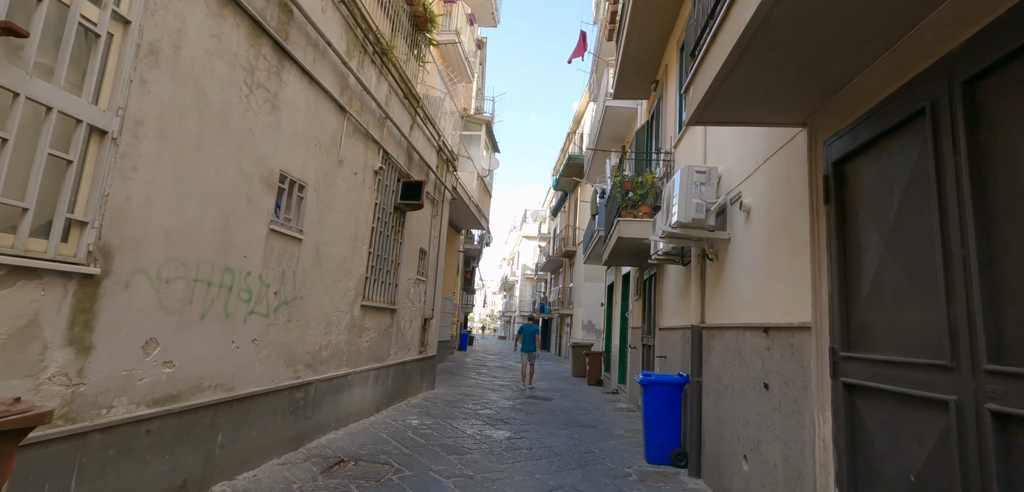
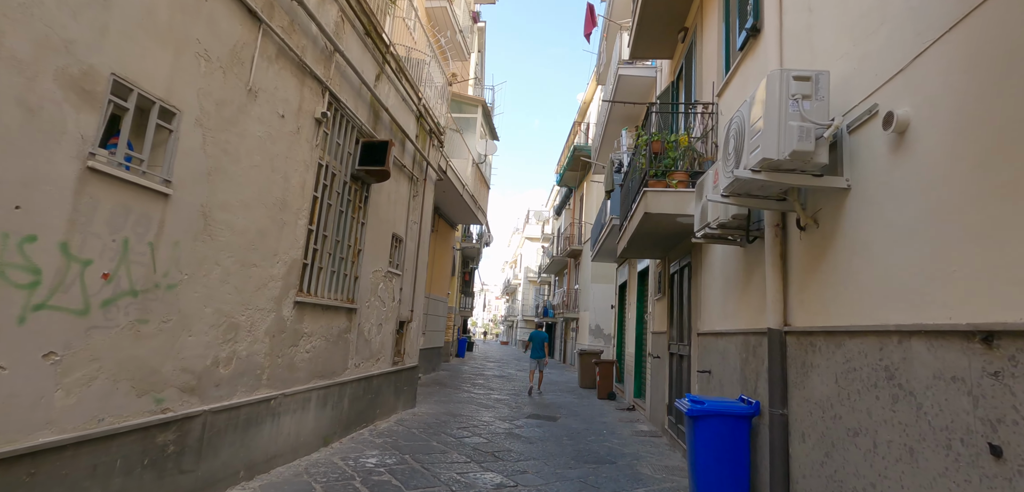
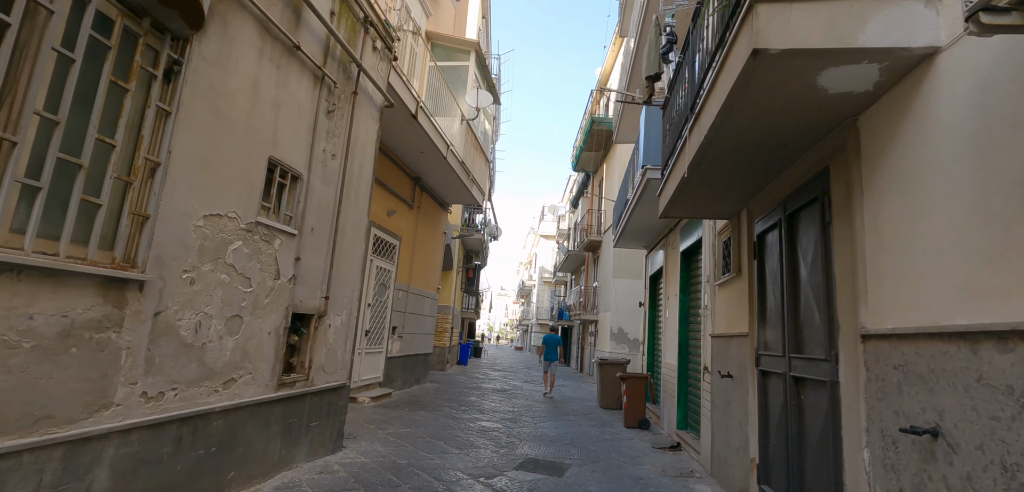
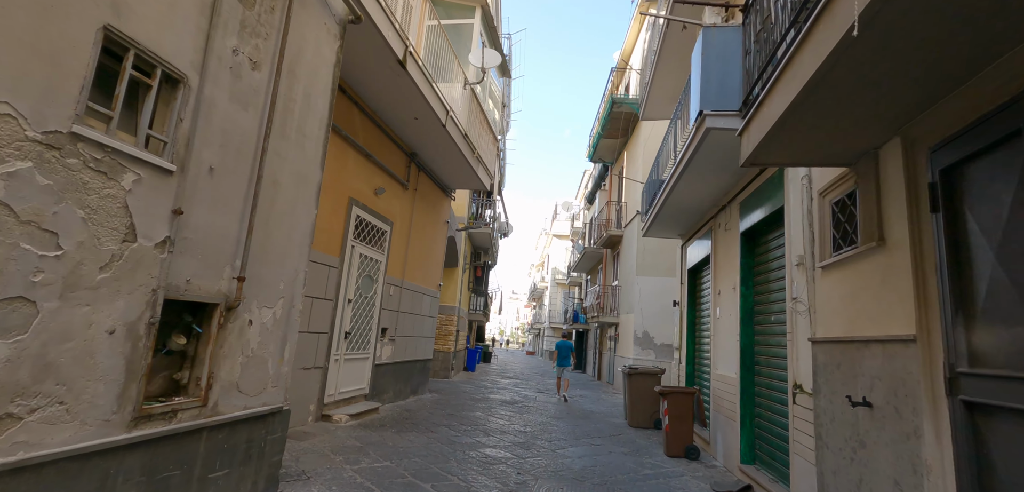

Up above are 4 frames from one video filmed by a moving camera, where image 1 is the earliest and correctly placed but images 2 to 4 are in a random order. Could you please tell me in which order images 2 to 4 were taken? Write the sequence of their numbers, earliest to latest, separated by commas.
2, 3, 4
